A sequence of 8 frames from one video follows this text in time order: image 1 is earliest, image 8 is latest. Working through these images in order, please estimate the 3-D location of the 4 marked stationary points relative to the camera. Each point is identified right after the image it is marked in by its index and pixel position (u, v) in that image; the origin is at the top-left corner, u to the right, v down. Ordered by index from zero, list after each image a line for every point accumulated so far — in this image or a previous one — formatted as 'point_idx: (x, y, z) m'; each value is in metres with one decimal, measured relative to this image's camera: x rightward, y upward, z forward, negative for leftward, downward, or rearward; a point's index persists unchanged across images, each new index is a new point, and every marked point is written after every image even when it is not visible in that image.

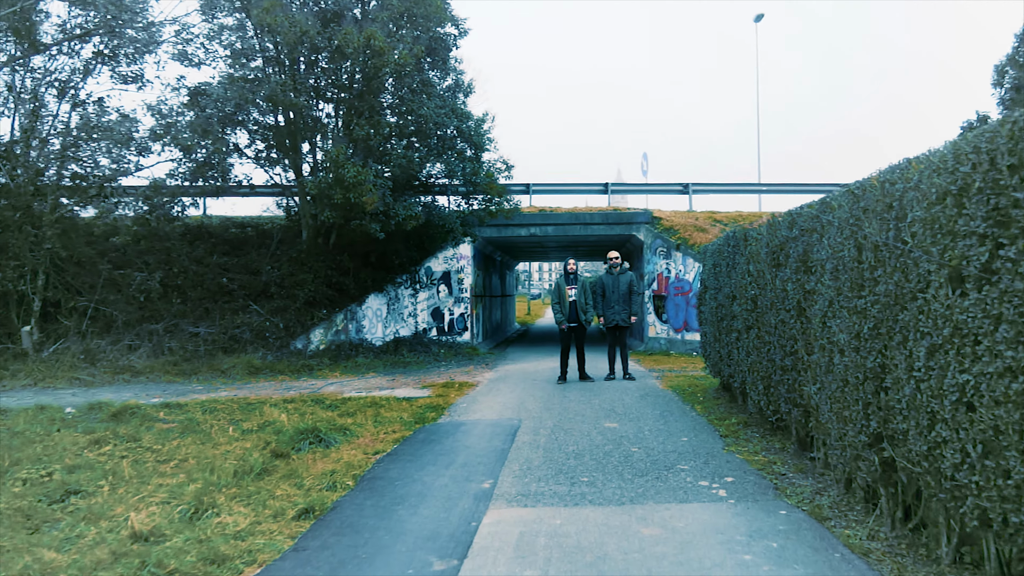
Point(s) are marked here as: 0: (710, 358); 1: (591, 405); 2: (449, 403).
0: (+2.2, -0.8, +8.8) m
1: (+0.8, -1.3, +8.4) m
2: (-0.8, -1.4, +9.4) m
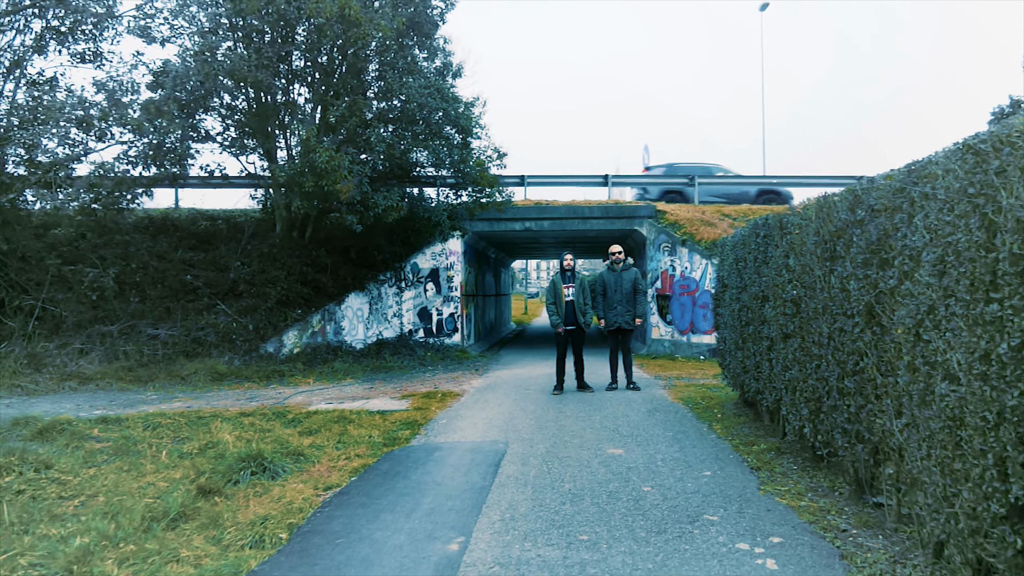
0: (+2.1, -0.8, +7.6) m
1: (+0.7, -1.3, +7.2) m
2: (-0.9, -1.4, +8.2) m
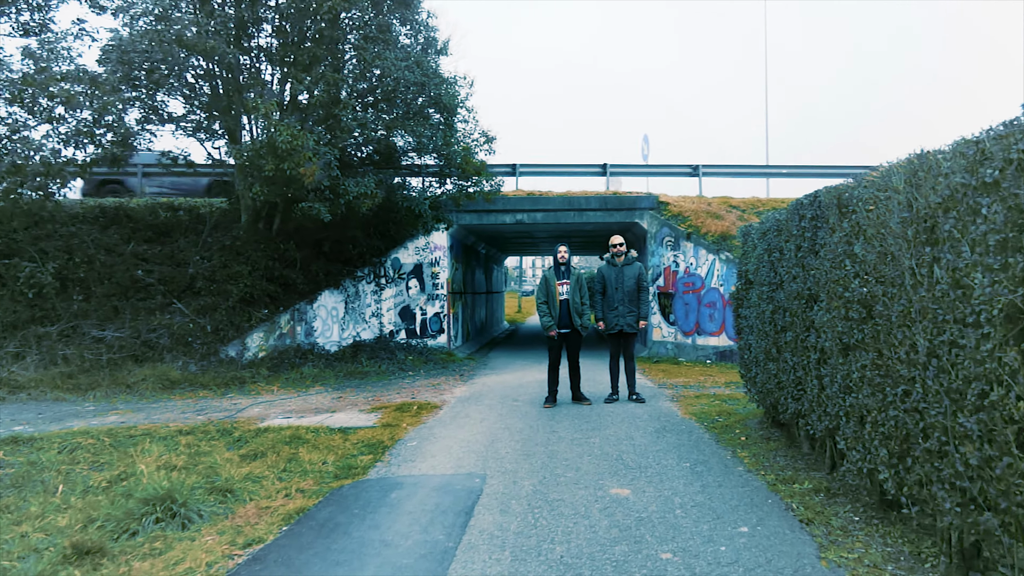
0: (+2.0, -0.8, +6.3) m
1: (+0.6, -1.2, +5.9) m
2: (-1.0, -1.3, +6.9) m
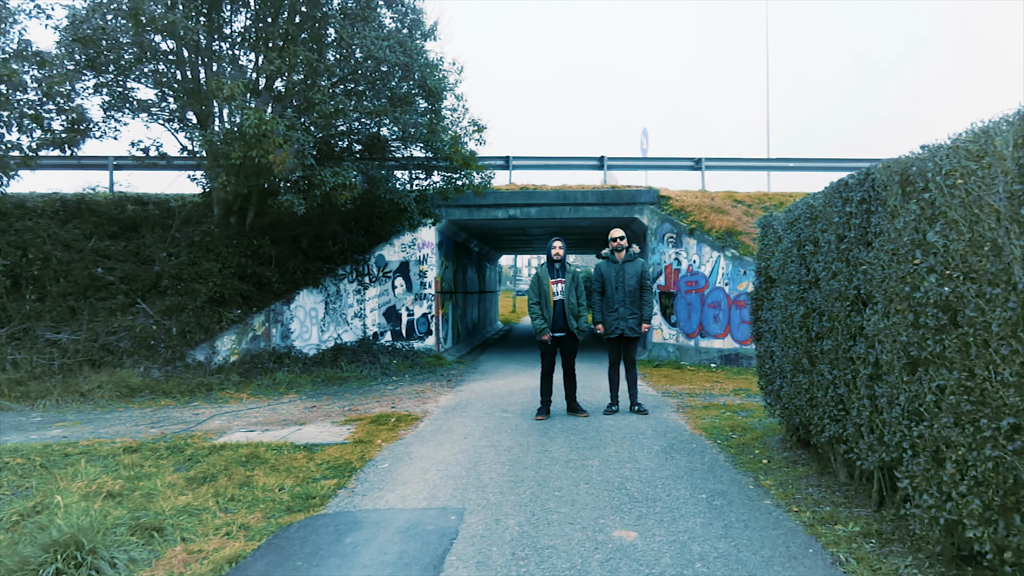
0: (+1.9, -0.8, +5.5) m
1: (+0.5, -1.2, +5.1) m
2: (-1.1, -1.3, +6.1) m
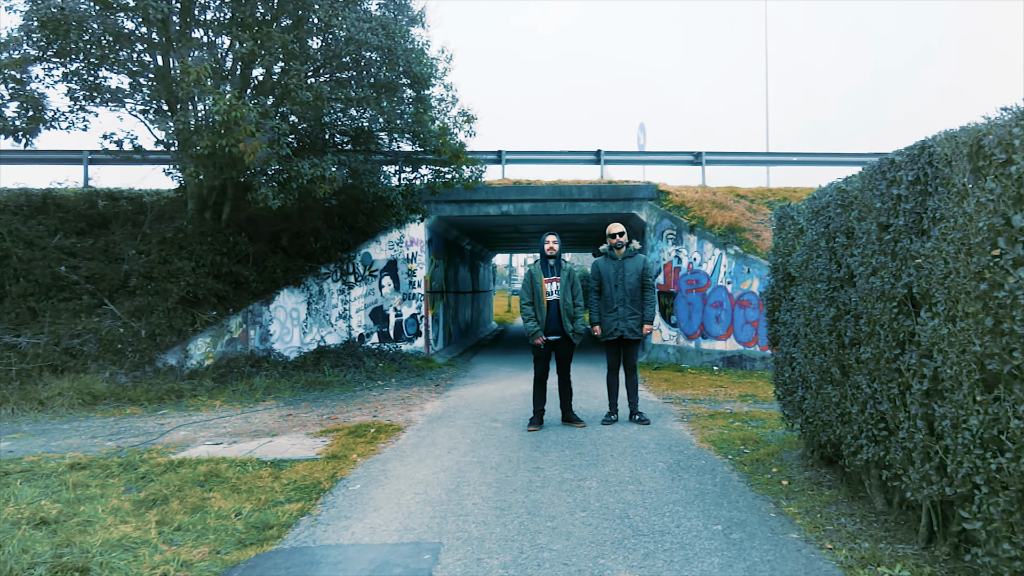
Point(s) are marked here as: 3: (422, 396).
0: (+1.8, -0.7, +4.9) m
1: (+0.4, -1.2, +4.4) m
2: (-1.2, -1.3, +5.5) m
3: (-1.1, -1.4, +9.8) m
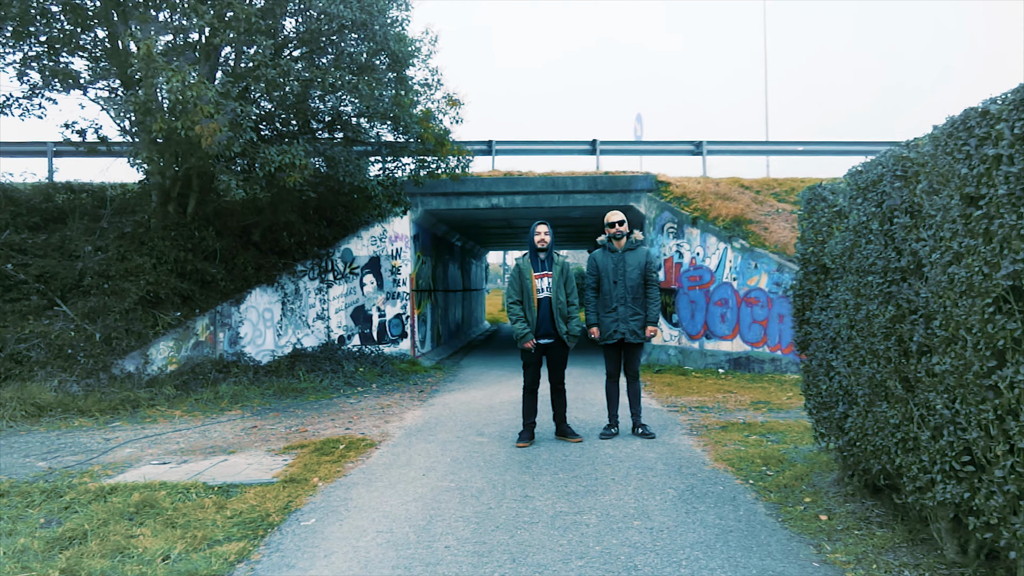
0: (+1.7, -0.7, +4.1) m
1: (+0.3, -1.2, +3.6) m
2: (-1.3, -1.3, +4.6) m
3: (-1.3, -1.3, +9.0) m
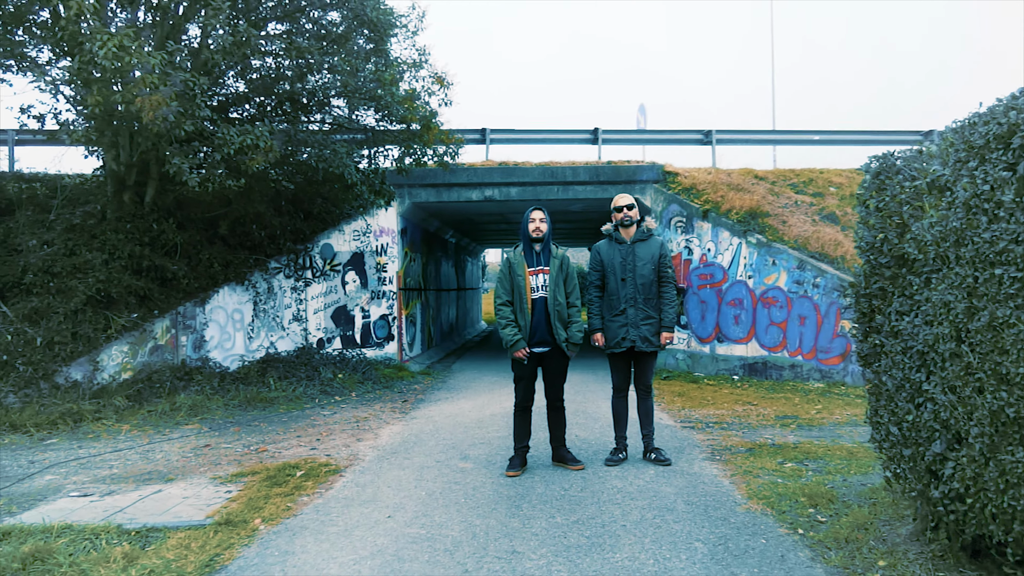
0: (+1.6, -0.7, +3.1) m
1: (+0.2, -1.2, +2.6) m
2: (-1.4, -1.3, +3.7) m
3: (-1.3, -1.3, +8.0) m
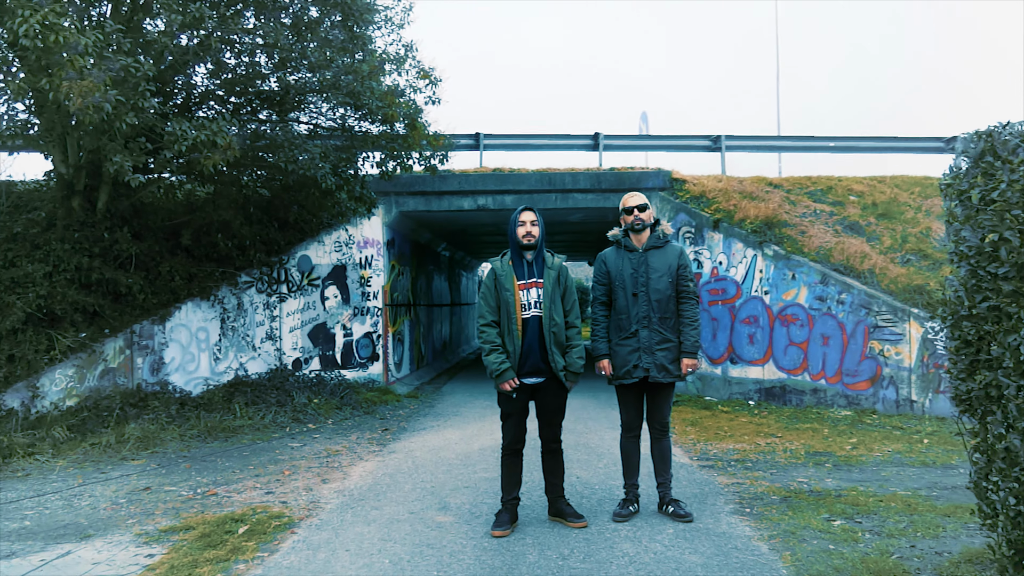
0: (+1.5, -0.8, +2.2) m
1: (+0.2, -1.2, +1.7) m
2: (-1.5, -1.4, +2.7) m
3: (-1.4, -1.5, +7.1) m
